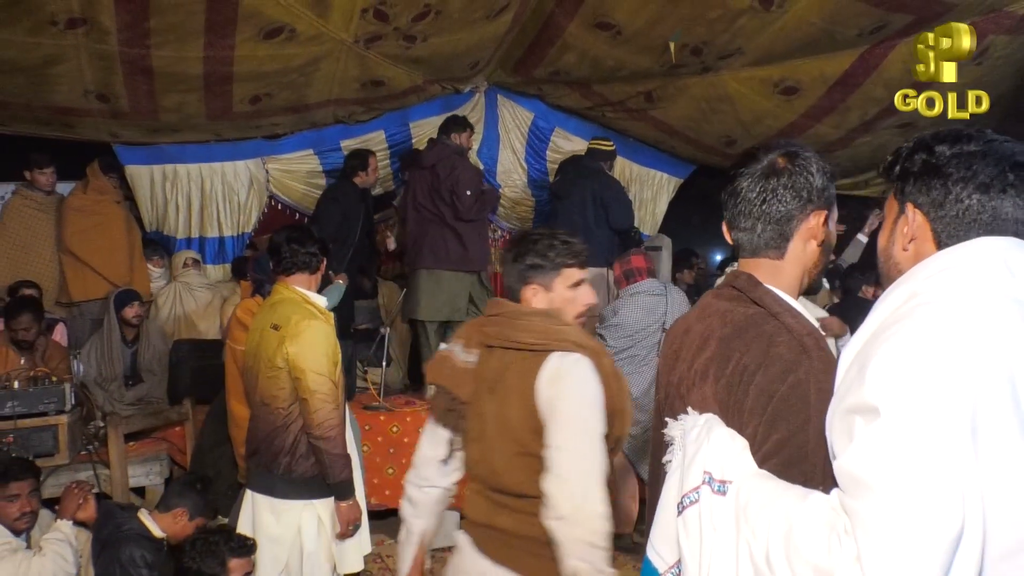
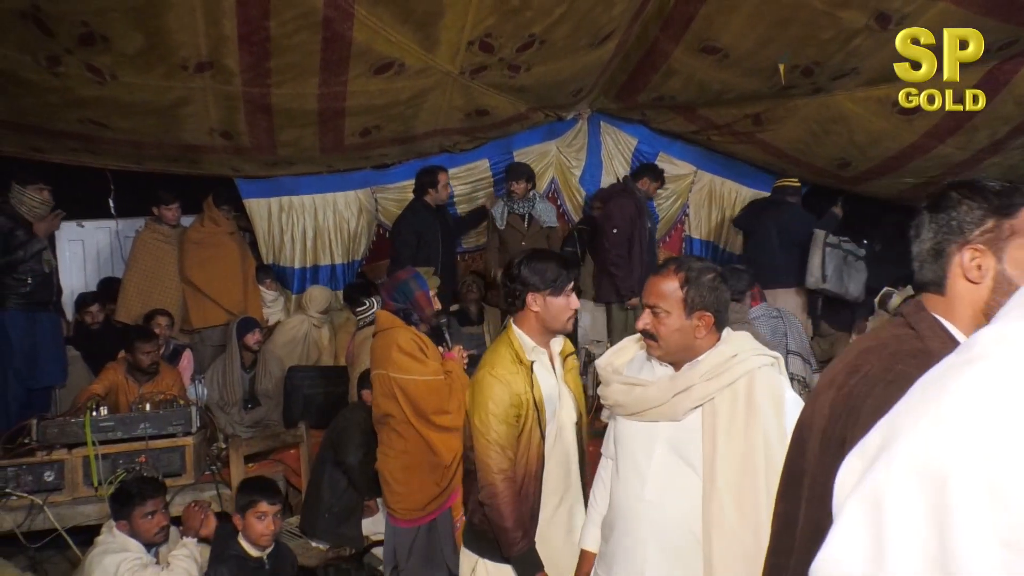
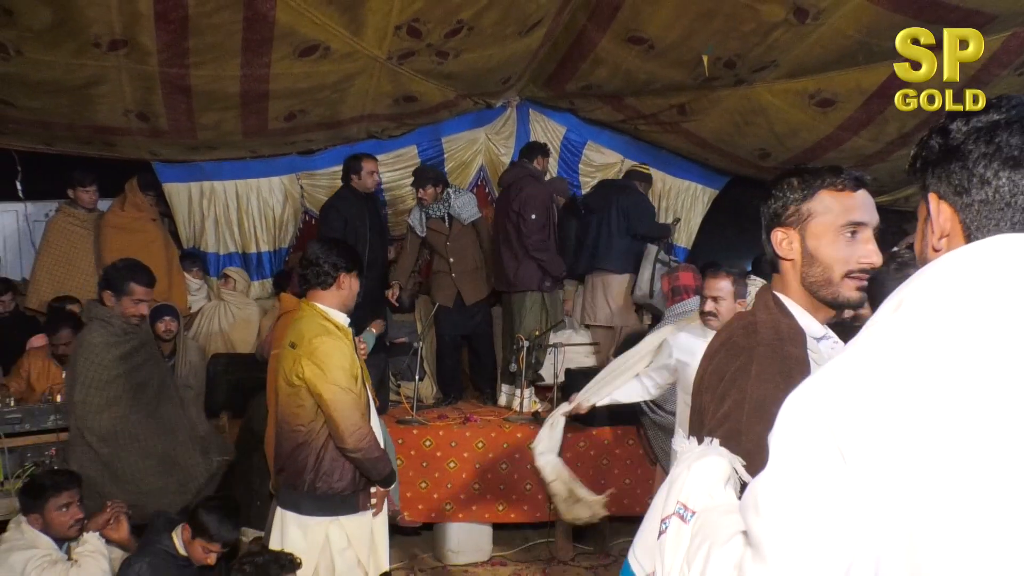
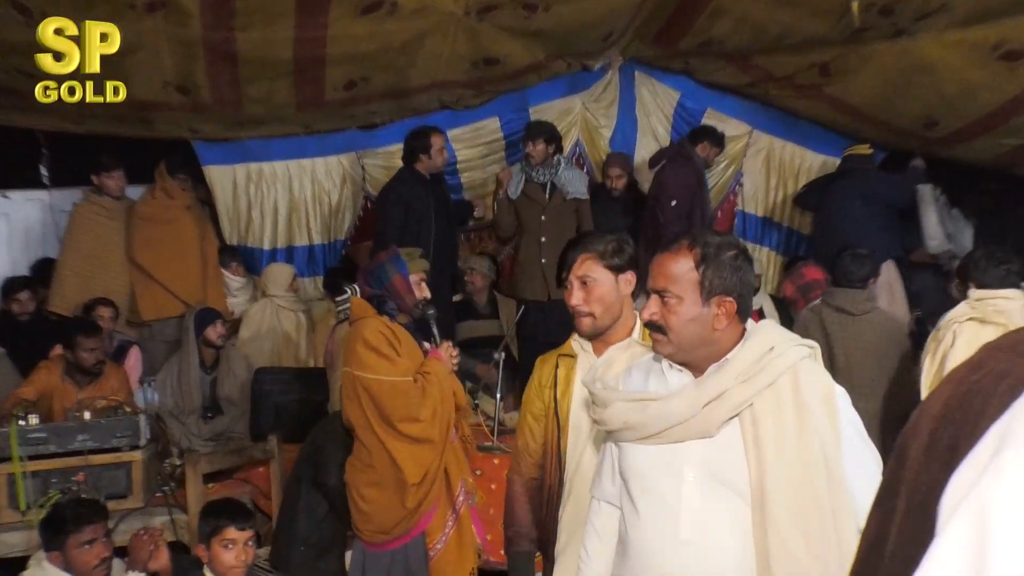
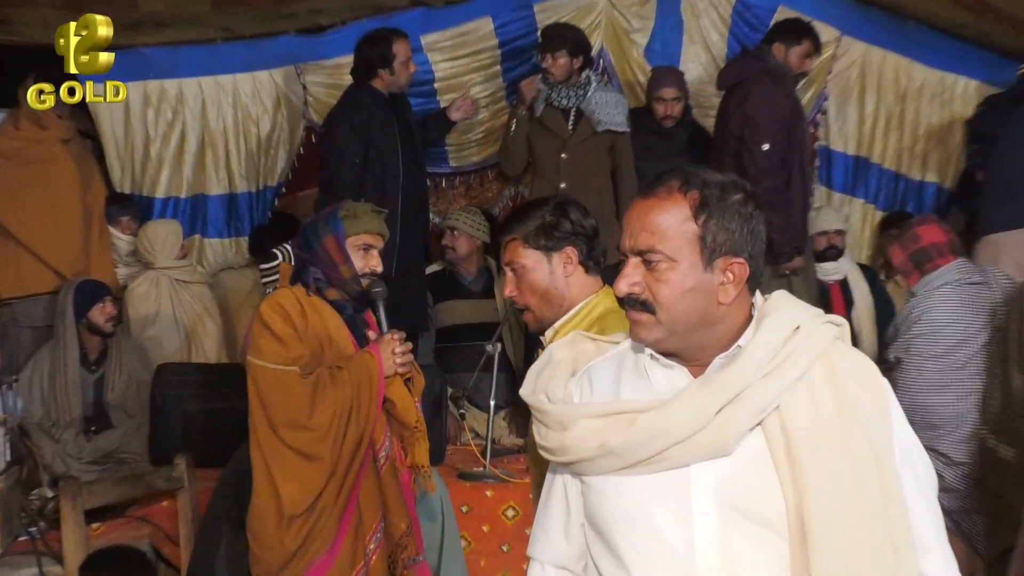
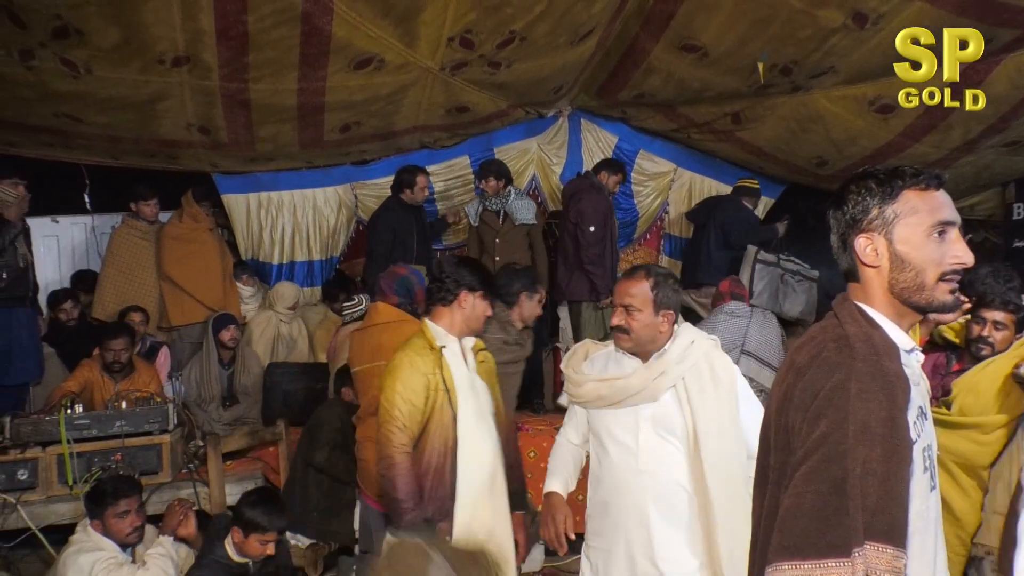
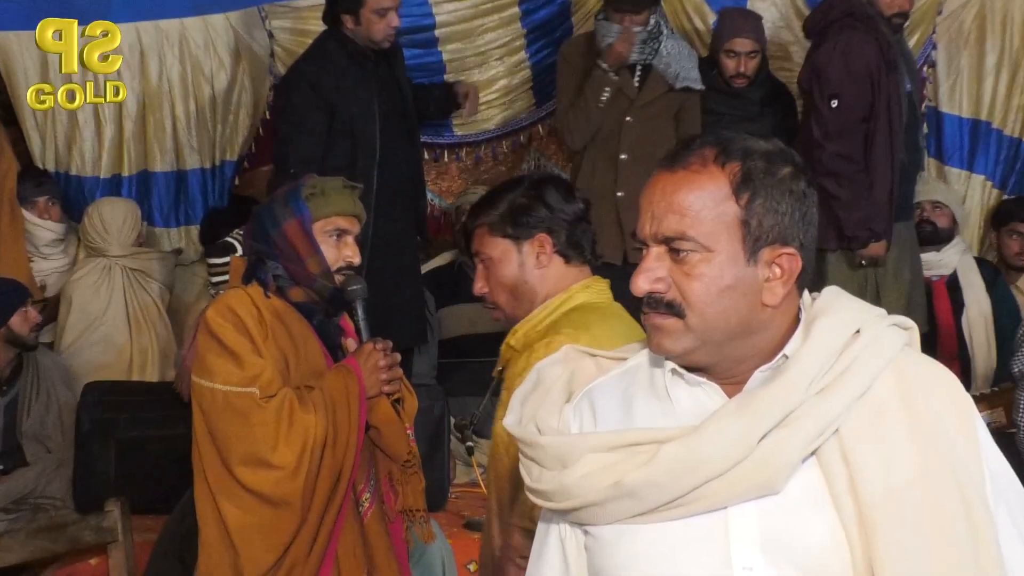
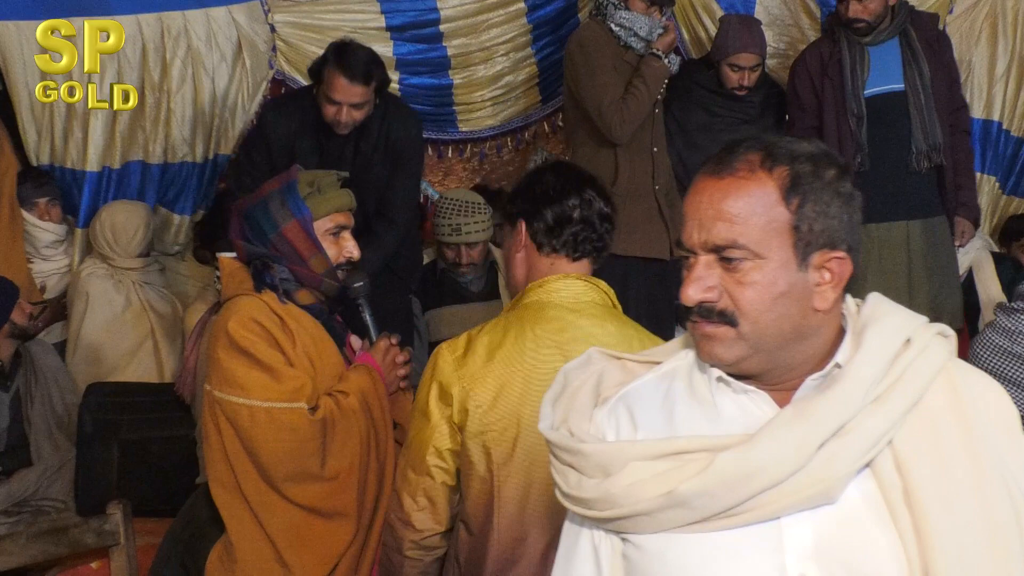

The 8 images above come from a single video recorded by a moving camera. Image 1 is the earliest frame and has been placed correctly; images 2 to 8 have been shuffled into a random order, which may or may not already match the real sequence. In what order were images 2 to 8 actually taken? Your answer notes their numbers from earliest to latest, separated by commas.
3, 6, 2, 4, 5, 7, 8
